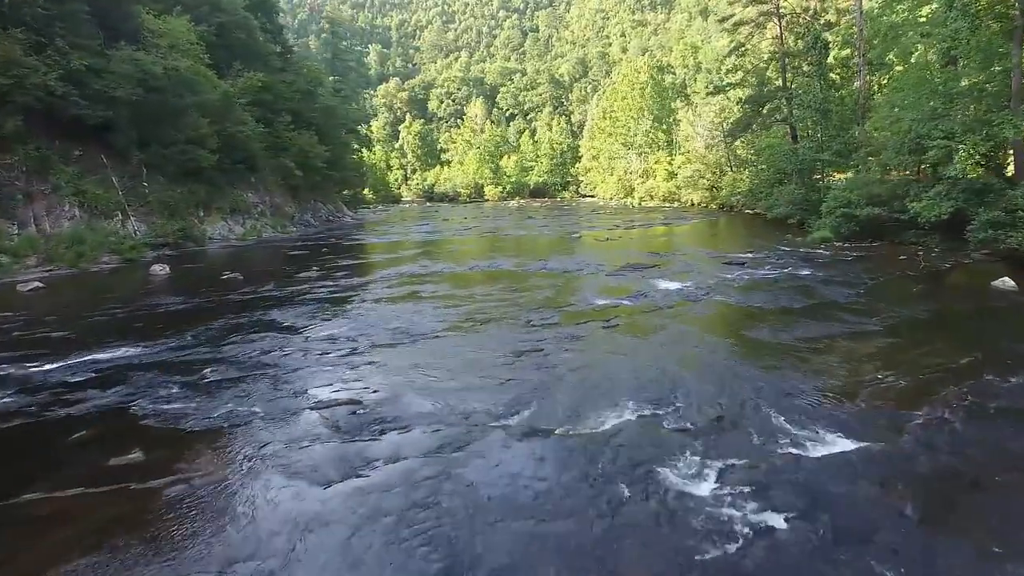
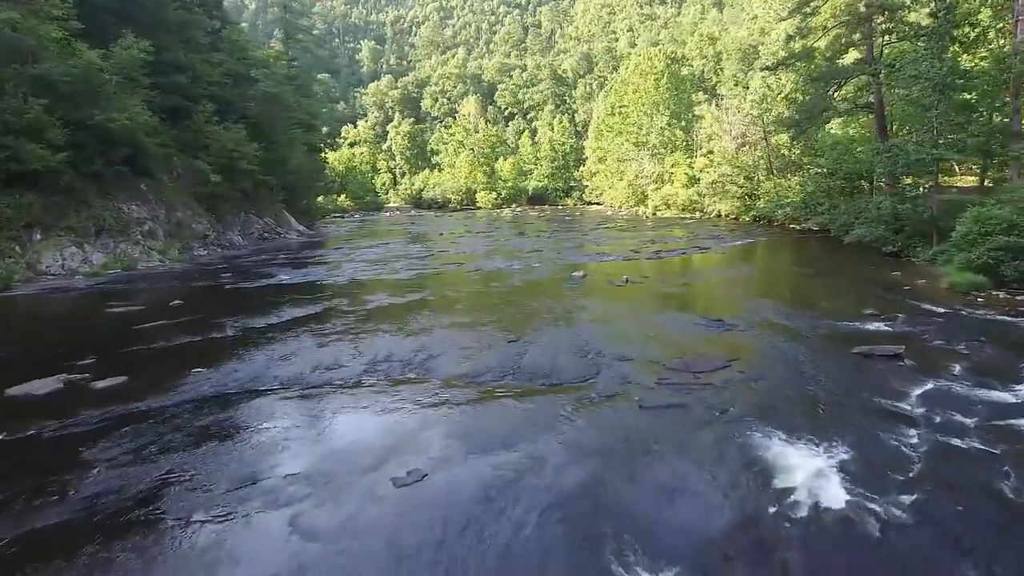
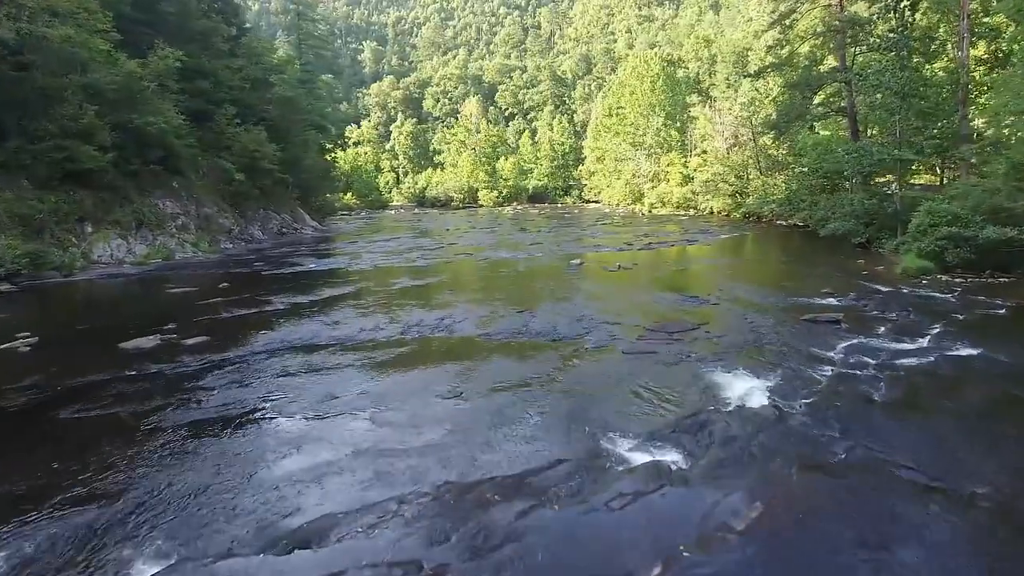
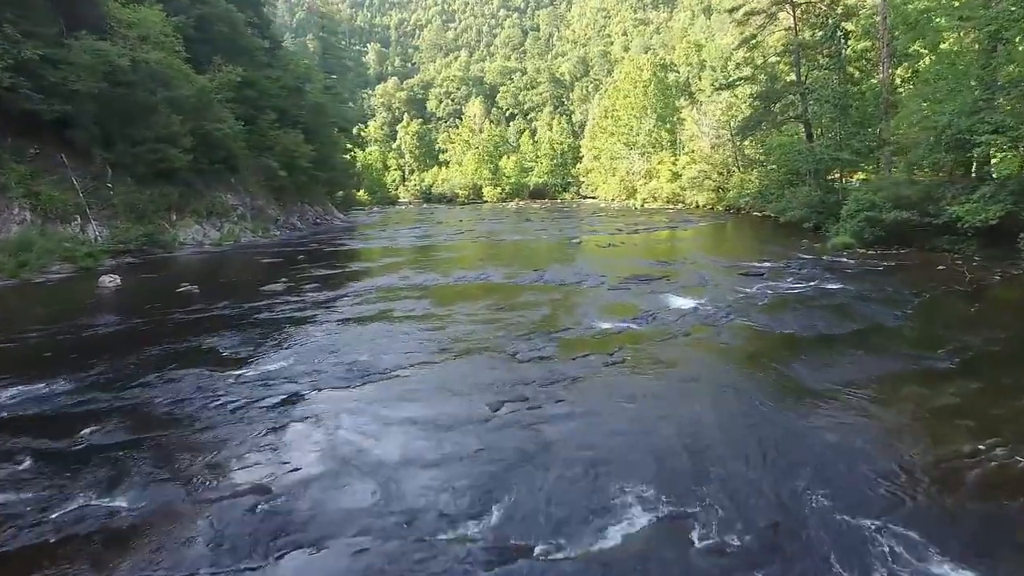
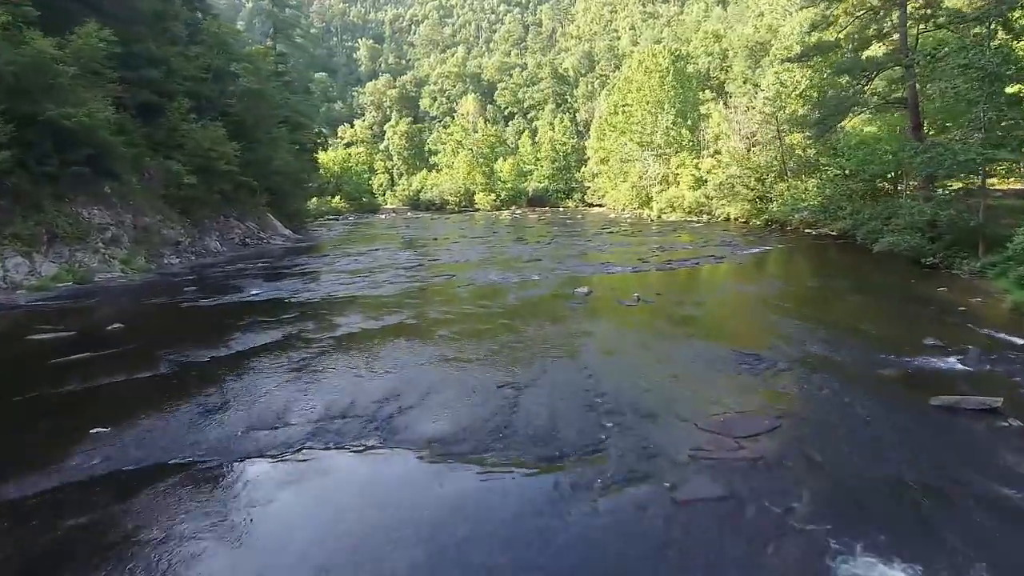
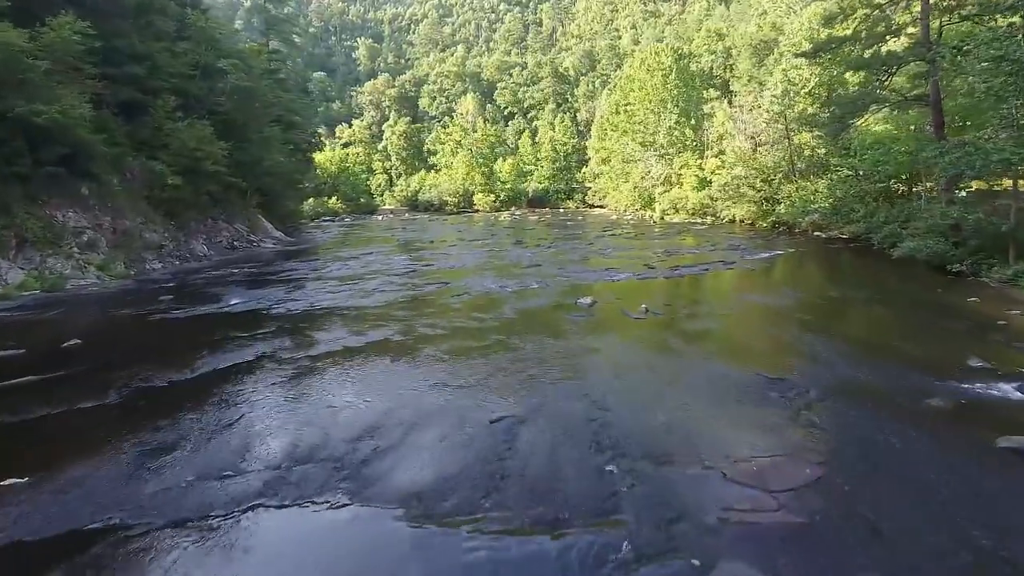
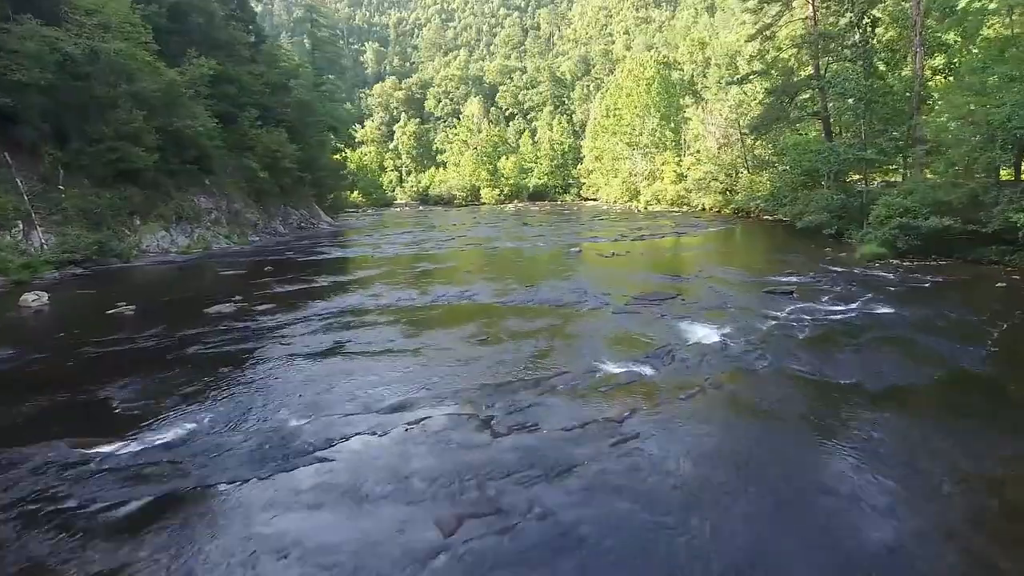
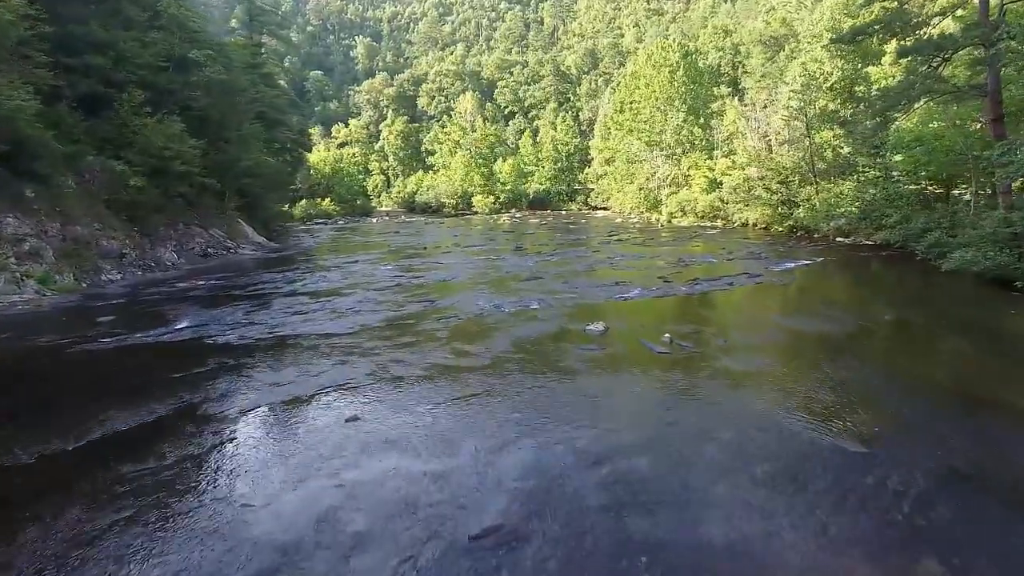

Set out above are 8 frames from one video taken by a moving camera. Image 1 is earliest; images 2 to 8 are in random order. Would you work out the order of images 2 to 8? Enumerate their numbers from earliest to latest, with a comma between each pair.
4, 7, 3, 2, 5, 6, 8
